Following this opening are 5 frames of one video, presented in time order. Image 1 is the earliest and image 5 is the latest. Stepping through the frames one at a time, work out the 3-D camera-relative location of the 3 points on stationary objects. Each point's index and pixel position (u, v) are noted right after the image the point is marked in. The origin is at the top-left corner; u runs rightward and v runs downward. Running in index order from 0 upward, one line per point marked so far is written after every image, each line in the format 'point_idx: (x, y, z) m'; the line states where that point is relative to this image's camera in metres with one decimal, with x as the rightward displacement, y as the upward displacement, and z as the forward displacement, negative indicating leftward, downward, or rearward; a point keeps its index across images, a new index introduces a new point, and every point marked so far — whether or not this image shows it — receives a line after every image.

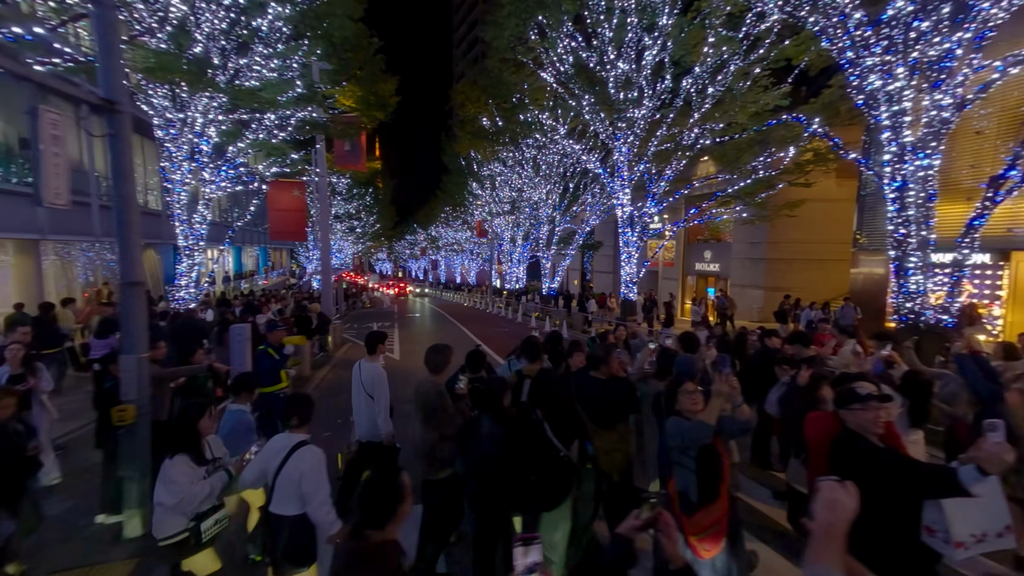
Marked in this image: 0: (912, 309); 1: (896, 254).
0: (+6.2, -0.3, +9.1) m
1: (+6.0, +0.6, +9.1) m
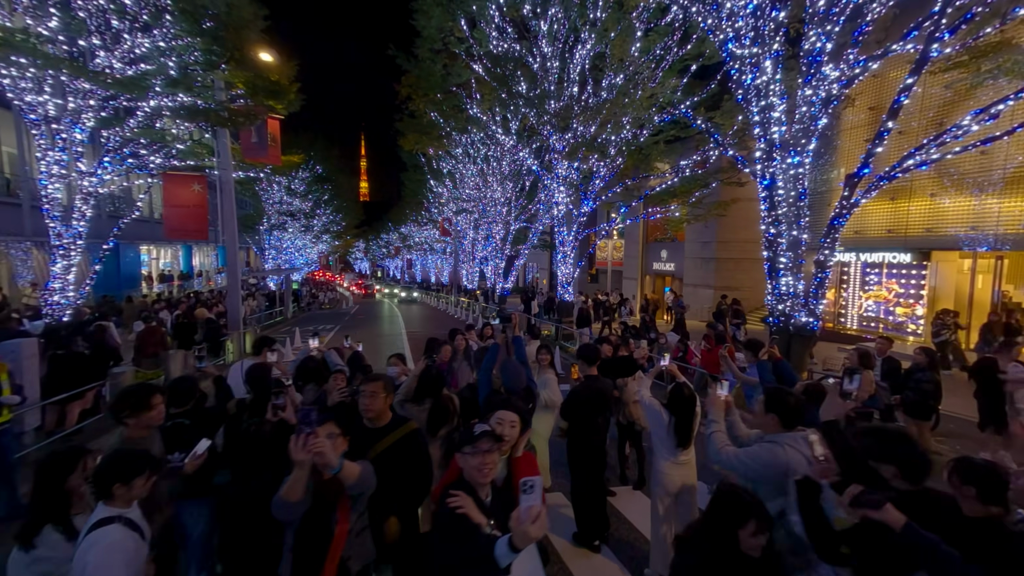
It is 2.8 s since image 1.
0: (+4.2, -0.4, +8.6) m
1: (+4.0, +0.5, +8.6) m
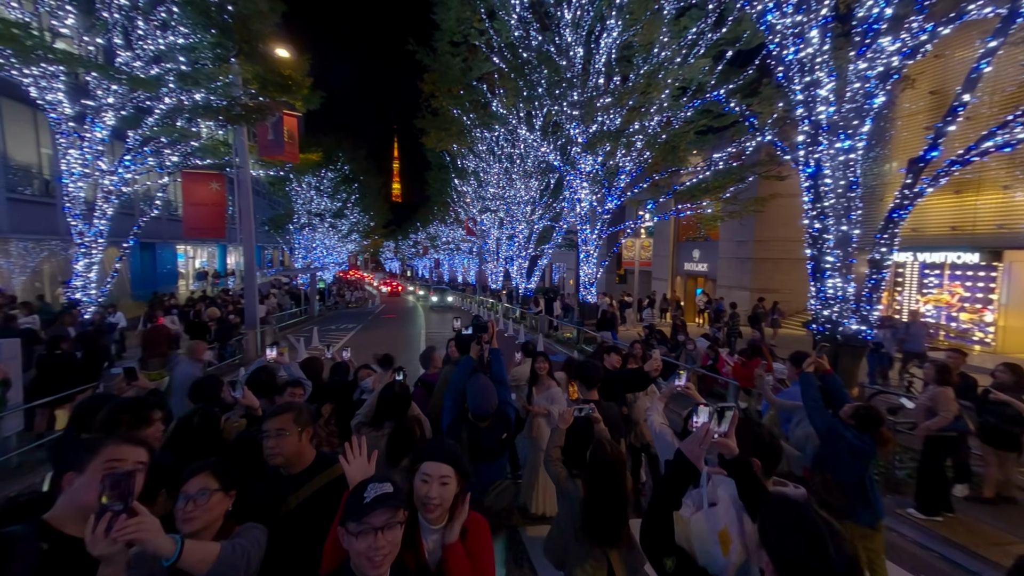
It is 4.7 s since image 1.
0: (+4.4, -0.4, +7.7) m
1: (+4.2, +0.5, +7.7) m
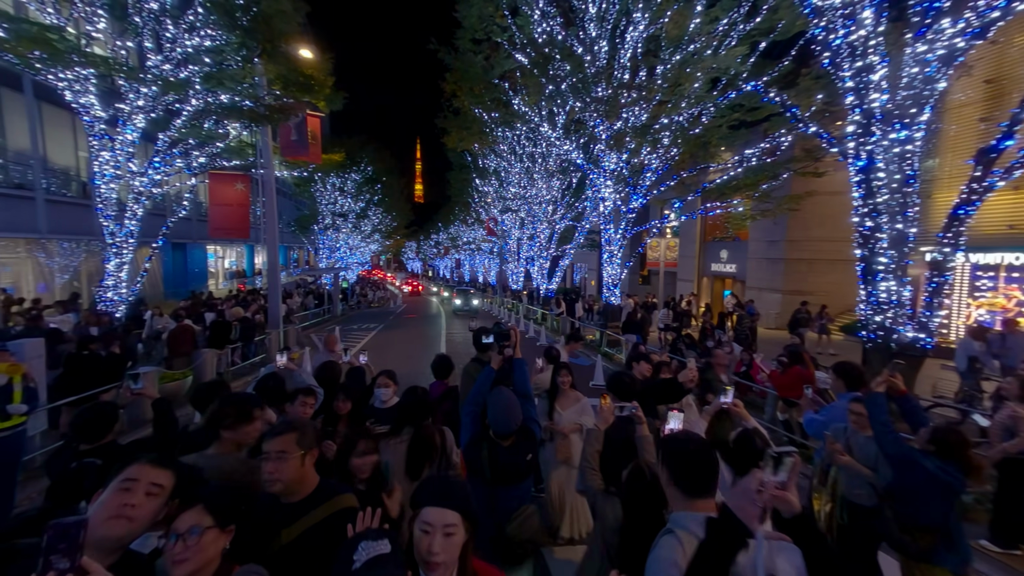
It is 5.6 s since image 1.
0: (+4.7, -0.5, +7.2) m
1: (+4.5, +0.4, +7.2) m
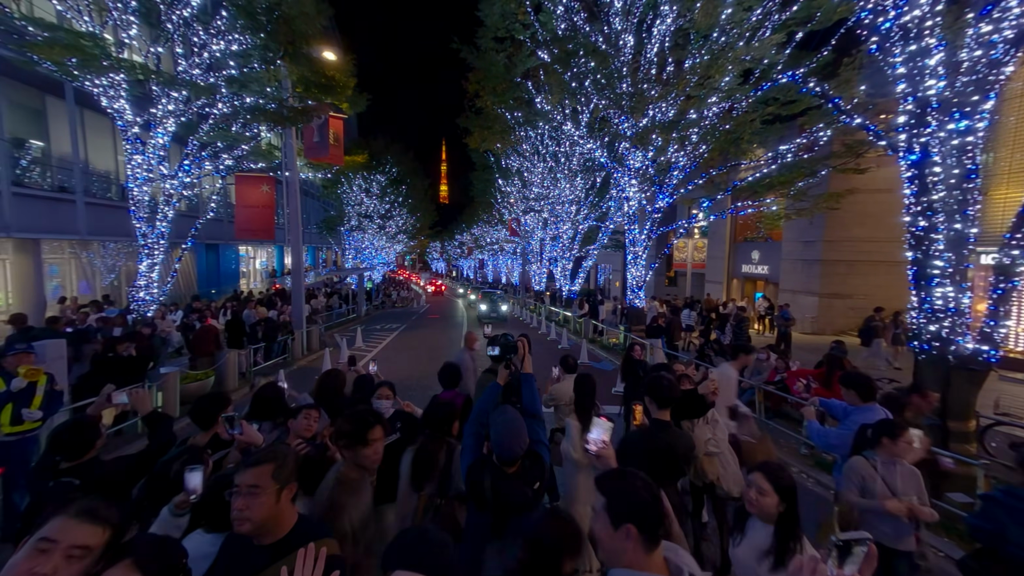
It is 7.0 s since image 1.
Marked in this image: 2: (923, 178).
0: (+5.0, -0.5, +6.6) m
1: (+4.8, +0.4, +6.7) m
2: (+4.5, +1.2, +6.2) m
